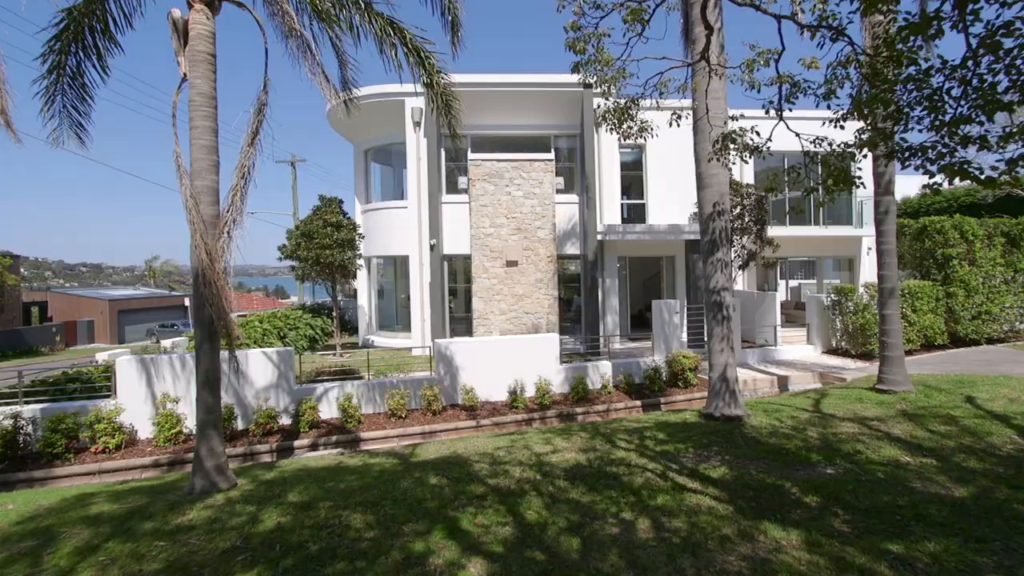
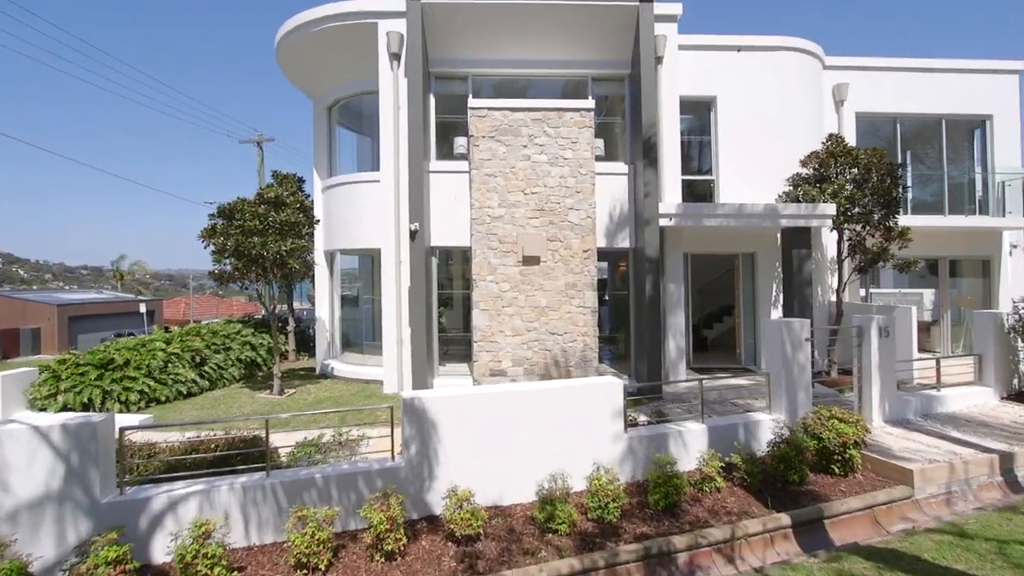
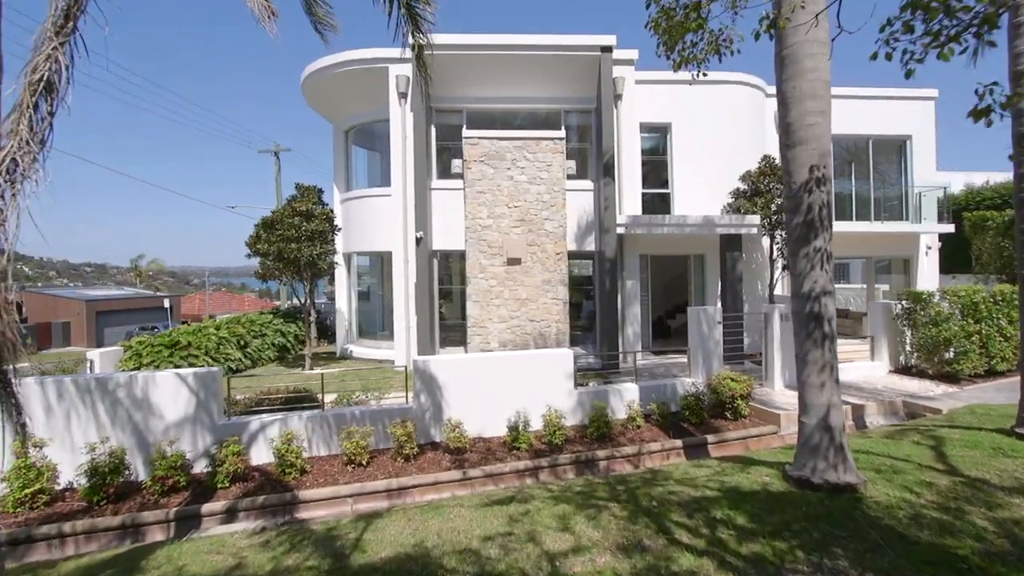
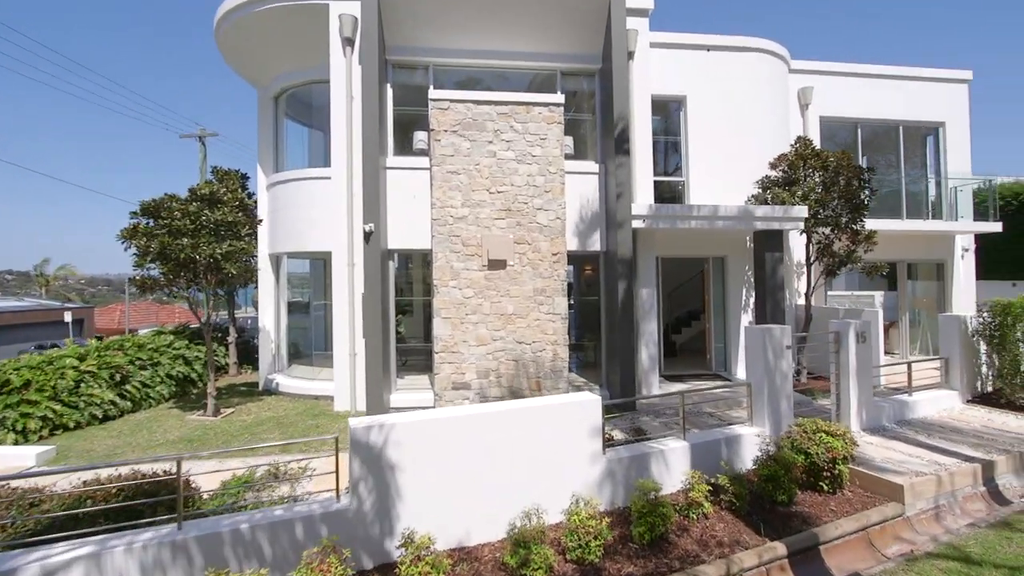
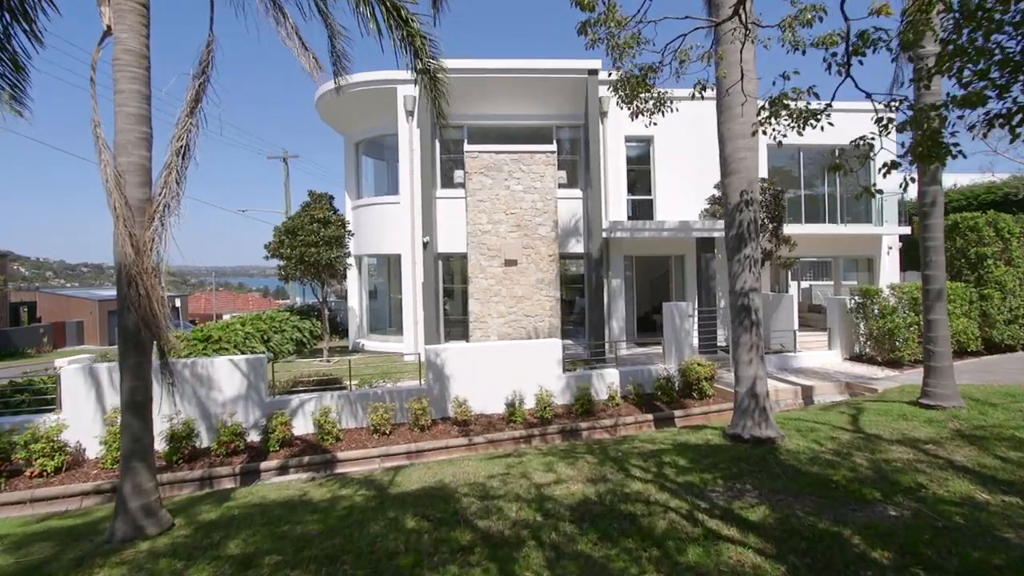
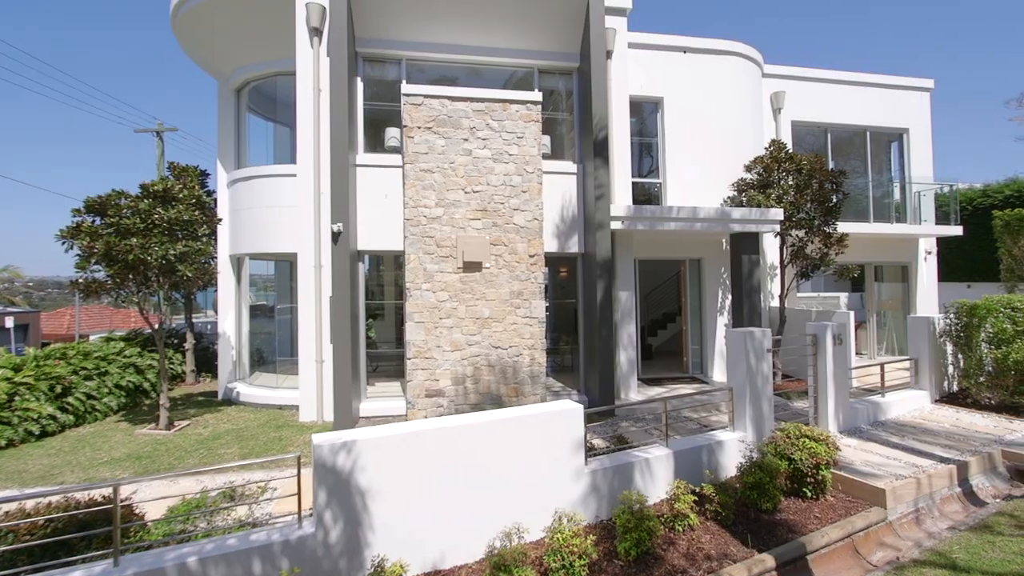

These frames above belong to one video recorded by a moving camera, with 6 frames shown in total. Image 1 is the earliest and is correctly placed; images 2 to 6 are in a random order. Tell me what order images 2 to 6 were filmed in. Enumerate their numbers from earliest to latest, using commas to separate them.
5, 3, 2, 4, 6
